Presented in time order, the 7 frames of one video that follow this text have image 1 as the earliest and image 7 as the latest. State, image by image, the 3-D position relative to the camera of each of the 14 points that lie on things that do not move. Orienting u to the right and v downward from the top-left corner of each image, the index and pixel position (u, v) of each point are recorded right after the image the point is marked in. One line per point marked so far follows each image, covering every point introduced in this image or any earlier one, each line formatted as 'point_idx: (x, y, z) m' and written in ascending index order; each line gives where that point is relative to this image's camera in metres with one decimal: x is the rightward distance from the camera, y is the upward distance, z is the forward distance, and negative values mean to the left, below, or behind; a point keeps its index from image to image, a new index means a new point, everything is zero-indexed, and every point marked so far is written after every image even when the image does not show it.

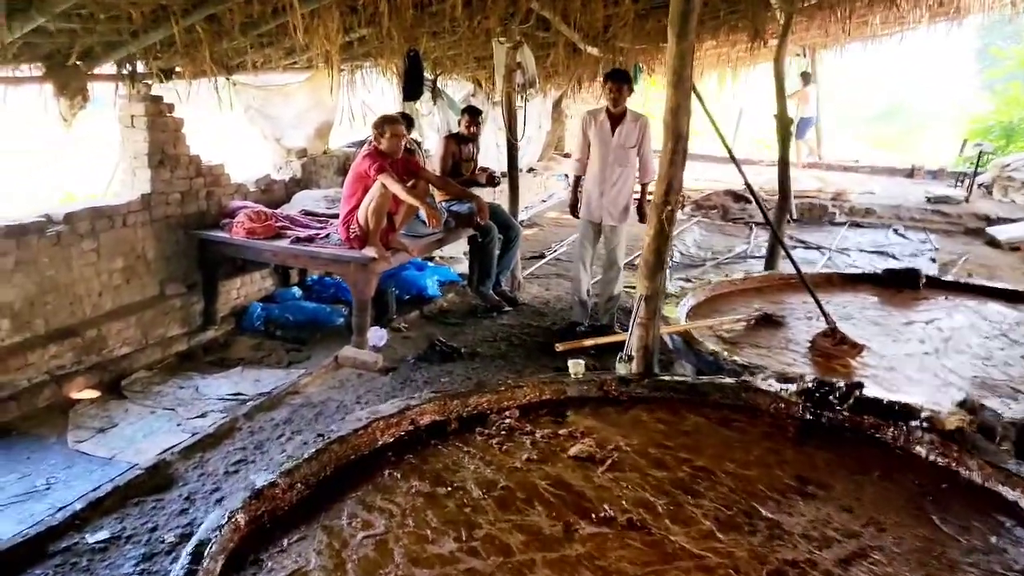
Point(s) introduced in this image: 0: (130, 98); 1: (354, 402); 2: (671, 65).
0: (-2.3, +1.1, +5.1) m
1: (-0.8, -0.6, +4.4) m
2: (+0.7, +0.9, +3.6) m
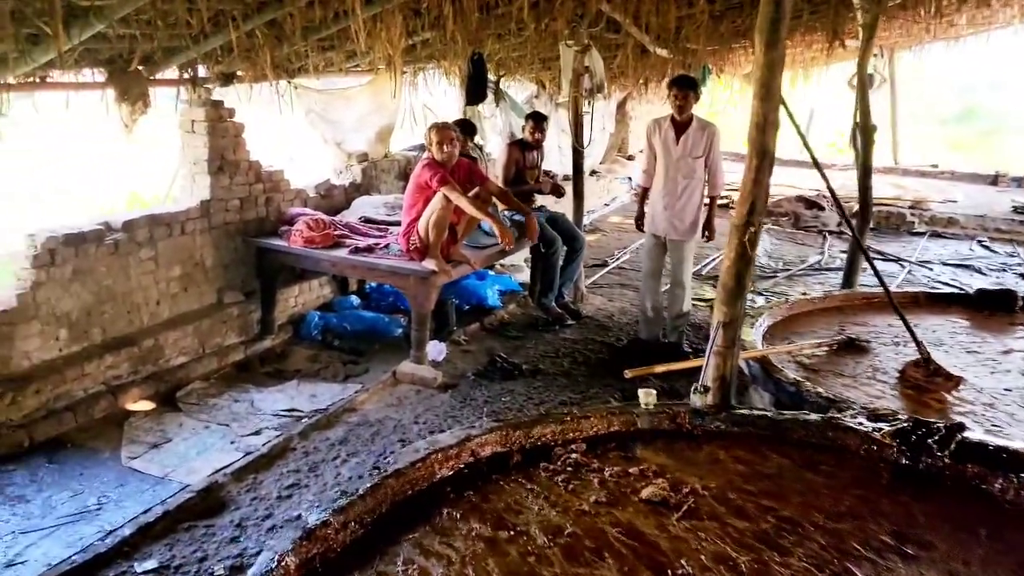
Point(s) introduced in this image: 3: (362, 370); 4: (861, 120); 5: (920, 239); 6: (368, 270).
0: (-1.9, +1.1, +5.0) m
1: (-0.5, -0.7, +4.3) m
2: (+1.0, +0.8, +3.3) m
3: (-0.9, -0.5, +5.0) m
4: (+2.8, +1.3, +6.7) m
5: (+4.8, +0.6, +10.1) m
6: (-0.8, +0.1, +4.9) m
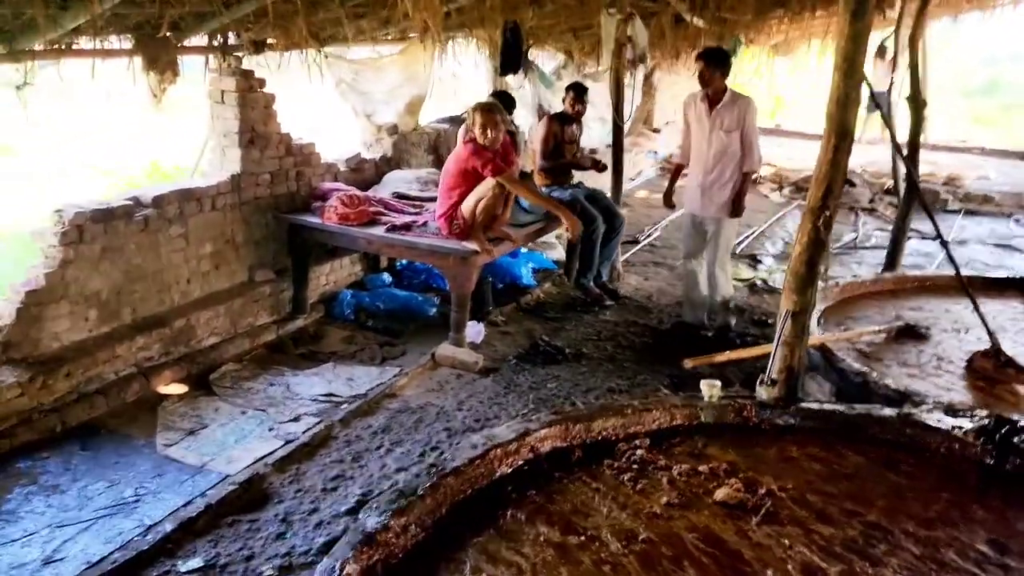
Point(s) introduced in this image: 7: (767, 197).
0: (-1.7, +1.2, +4.8) m
1: (-0.3, -0.6, +4.1) m
2: (+1.2, +0.9, +3.1) m
3: (-0.6, -0.4, +4.8) m
4: (+3.0, +1.5, +6.5) m
5: (+5.1, +0.8, +9.8) m
6: (-0.6, +0.2, +4.7) m
7: (+3.2, +1.2, +10.6) m
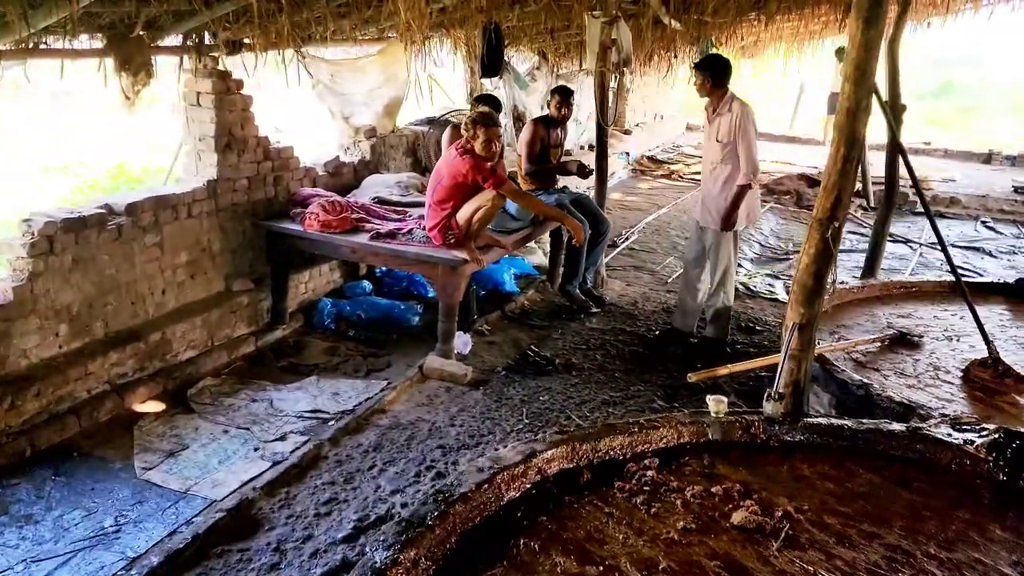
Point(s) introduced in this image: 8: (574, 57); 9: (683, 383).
0: (-1.7, +1.2, +4.6) m
1: (-0.3, -0.6, +4.0) m
2: (+1.2, +0.8, +3.0) m
3: (-0.7, -0.4, +4.6) m
4: (+2.9, +1.4, +6.5) m
5: (+4.8, +0.8, +9.9) m
6: (-0.6, +0.2, +4.6) m
7: (+2.8, +1.1, +10.6) m
8: (+0.7, +2.6, +9.5) m
9: (+0.9, -0.5, +4.5) m
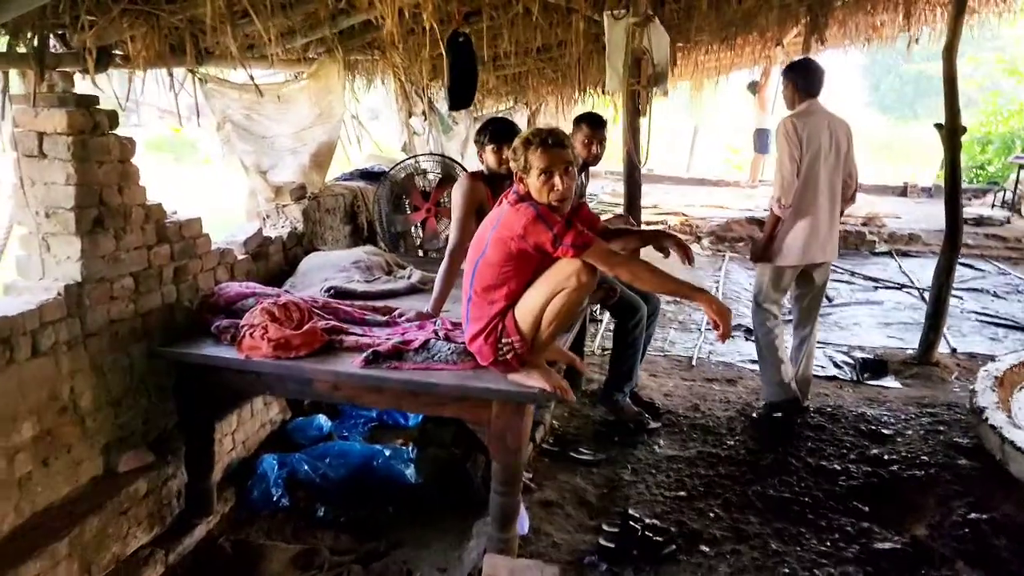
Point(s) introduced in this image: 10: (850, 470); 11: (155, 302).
0: (-1.5, +0.6, +2.6) m
1: (+0.2, -1.1, +2.1) m
2: (+1.7, +0.6, +1.6) m
3: (-0.4, -0.9, +2.7) m
4: (+2.7, +1.0, +5.3) m
5: (+4.0, +0.3, +9.0) m
6: (-0.3, -0.3, +2.7) m
7: (+1.9, +0.4, +9.4) m
8: (-0.1, +1.8, +8.0) m
9: (+1.3, -0.9, +2.9) m
10: (+1.4, -0.8, +3.5) m
11: (-1.3, 0.0, +3.0) m
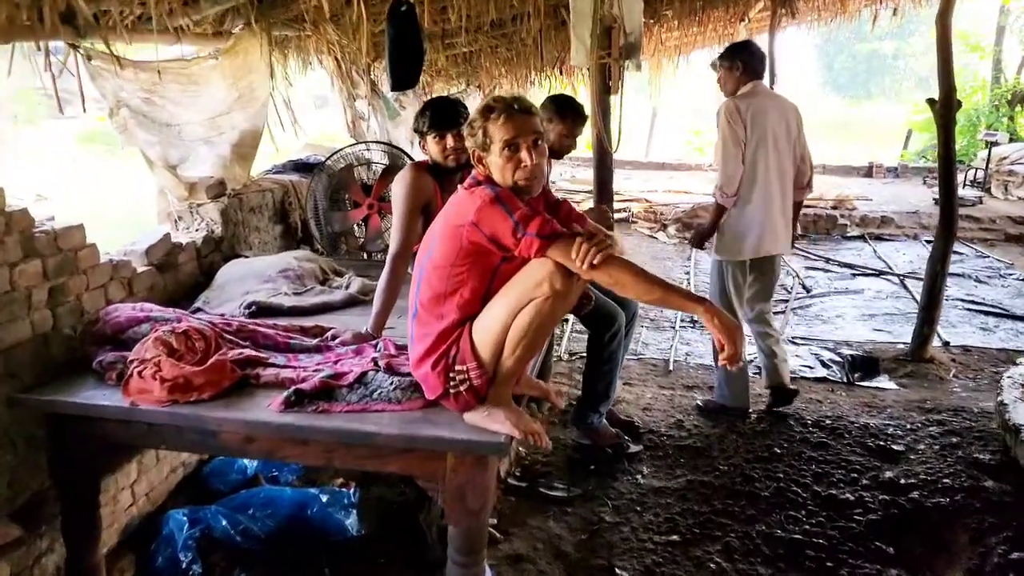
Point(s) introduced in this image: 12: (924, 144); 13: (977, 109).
0: (-1.6, +0.5, +2.0) m
1: (+0.1, -1.1, +1.6) m
2: (+1.6, +0.5, +1.1) m
3: (-0.4, -1.0, +2.2) m
4: (+2.4, +1.1, +4.9) m
5: (+3.6, +0.5, +8.6) m
6: (-0.4, -0.4, +2.1) m
7: (+1.5, +0.5, +8.9) m
8: (-0.5, +1.9, +7.4) m
9: (+1.2, -0.9, +2.4) m
10: (+1.3, -0.8, +3.0) m
11: (-1.4, -0.1, +2.4) m
12: (+6.5, +2.3, +13.4) m
13: (+6.8, +2.6, +12.4) m
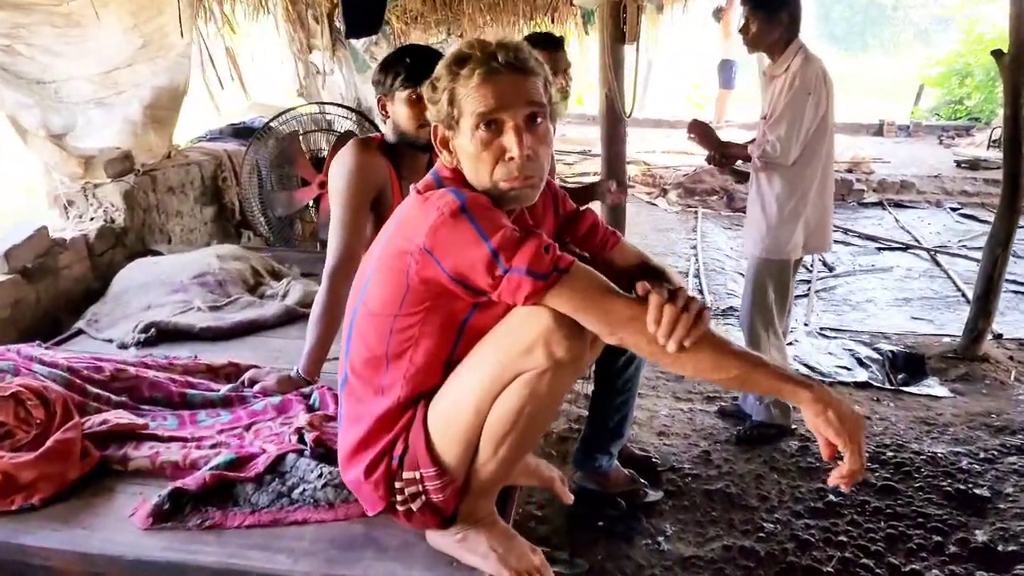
0: (-1.6, +0.4, +1.1) m
1: (+0.1, -1.3, +0.9) m
2: (+1.6, +0.4, +0.3) m
3: (-0.5, -1.1, +1.5) m
4: (+2.4, +1.2, +4.1) m
5: (+3.5, +0.7, +7.9) m
6: (-0.5, -0.5, +1.4) m
7: (+1.4, +0.8, +8.1) m
8: (-0.6, +2.0, +6.5) m
9: (+1.1, -1.0, +1.7) m
10: (+1.2, -0.8, +2.3) m
11: (-1.4, -0.2, +1.6) m
12: (+6.3, +2.8, +12.6) m
13: (+6.6, +3.1, +11.6) m
